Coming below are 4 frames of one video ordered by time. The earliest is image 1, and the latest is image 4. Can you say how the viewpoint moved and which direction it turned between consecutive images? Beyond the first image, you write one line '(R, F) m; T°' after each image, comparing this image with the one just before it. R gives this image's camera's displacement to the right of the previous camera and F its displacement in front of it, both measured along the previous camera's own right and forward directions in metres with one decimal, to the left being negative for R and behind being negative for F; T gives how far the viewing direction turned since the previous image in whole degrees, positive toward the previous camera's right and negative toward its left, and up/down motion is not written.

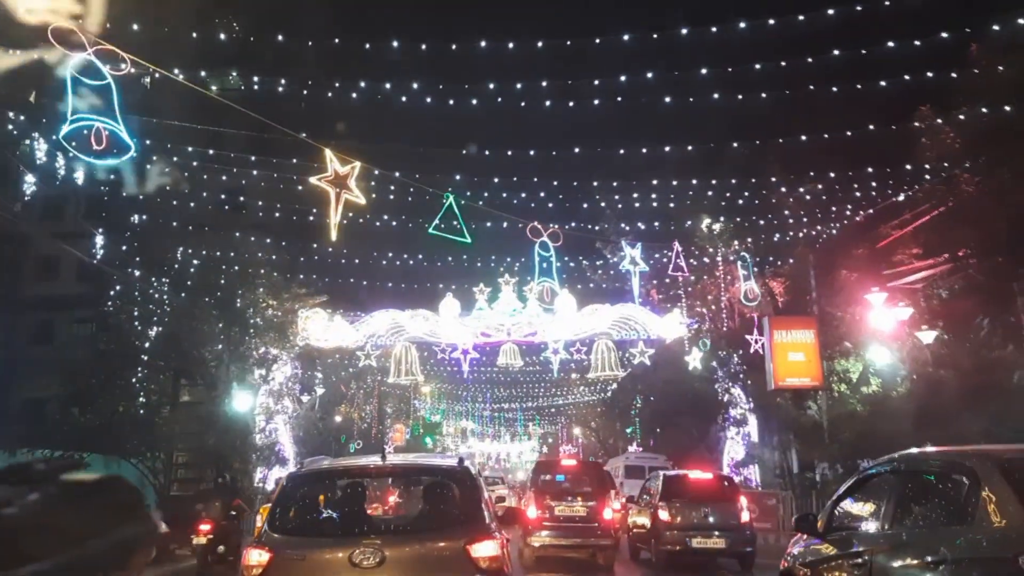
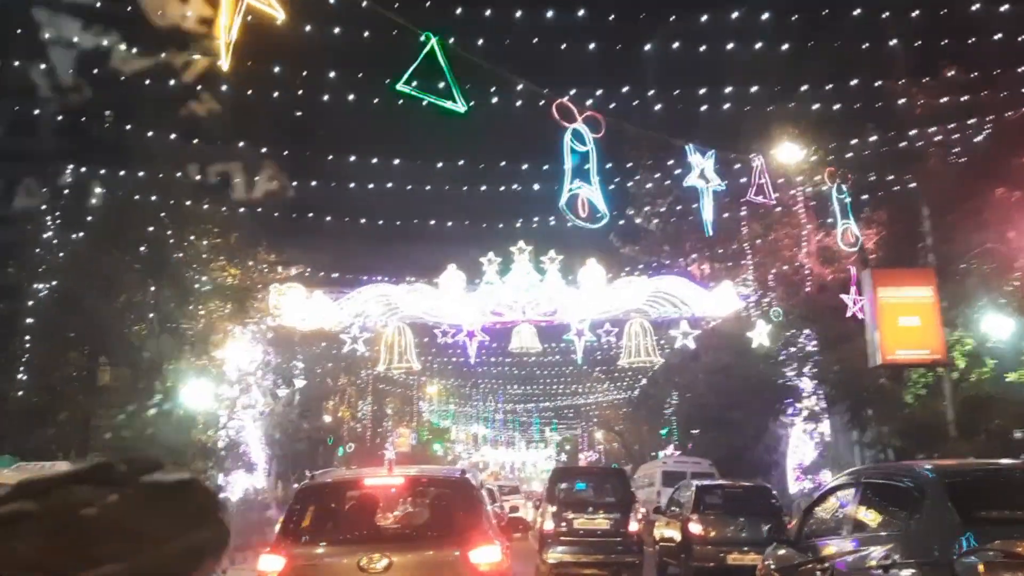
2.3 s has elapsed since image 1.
(0.0, +4.5) m; -1°
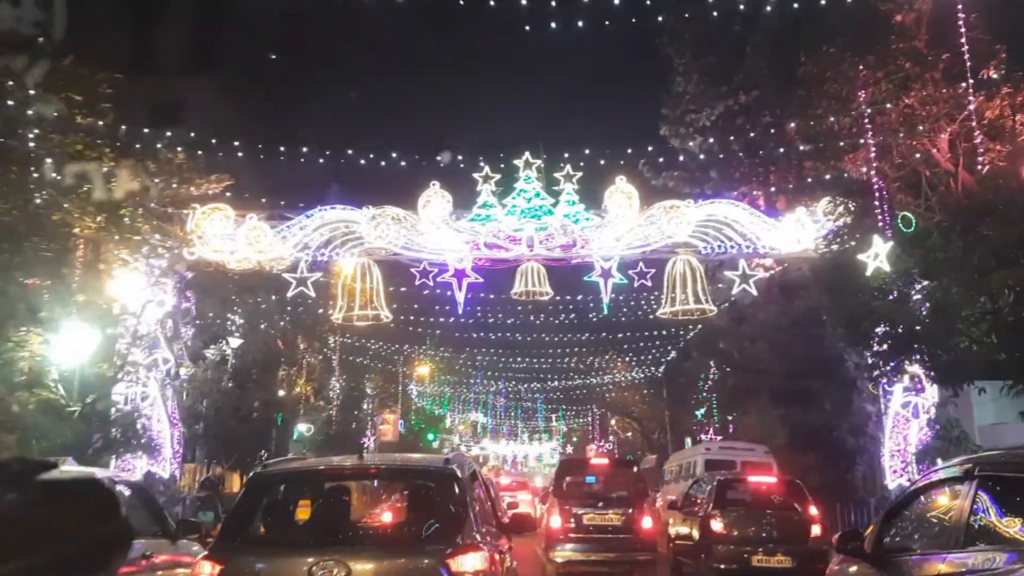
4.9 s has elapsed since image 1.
(0.0, +5.5) m; 0°
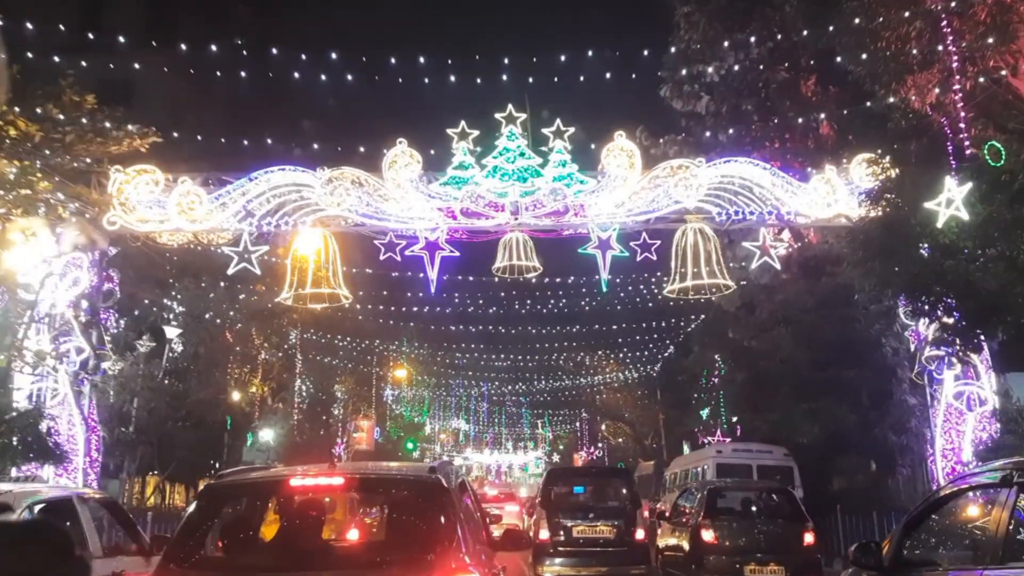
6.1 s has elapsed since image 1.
(0.0, +2.4) m; +1°
